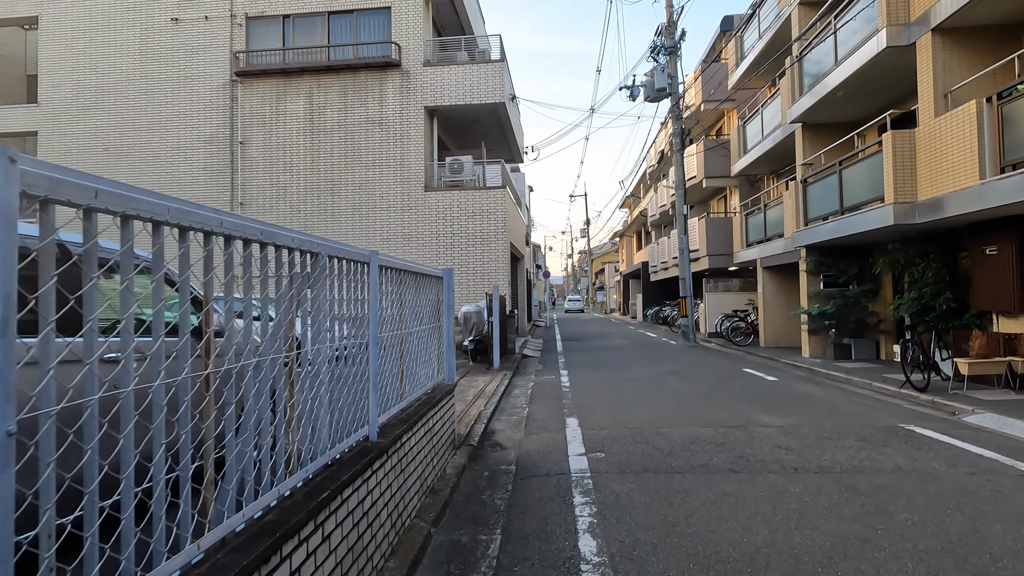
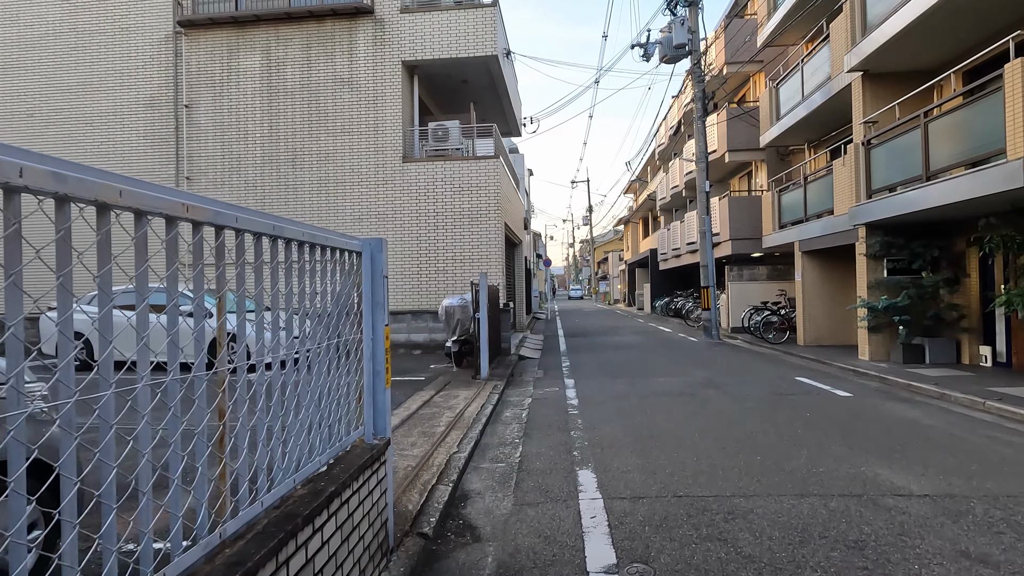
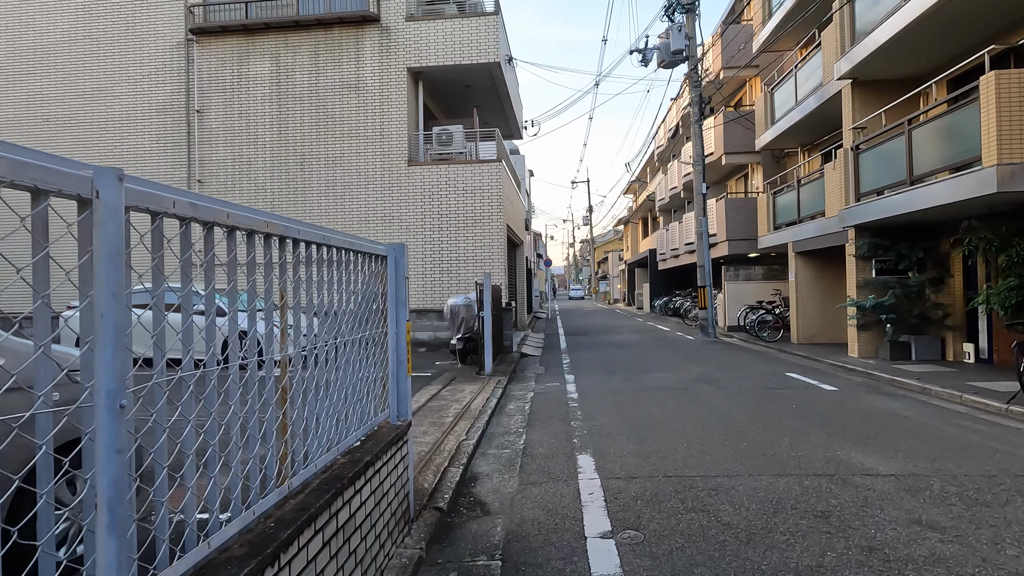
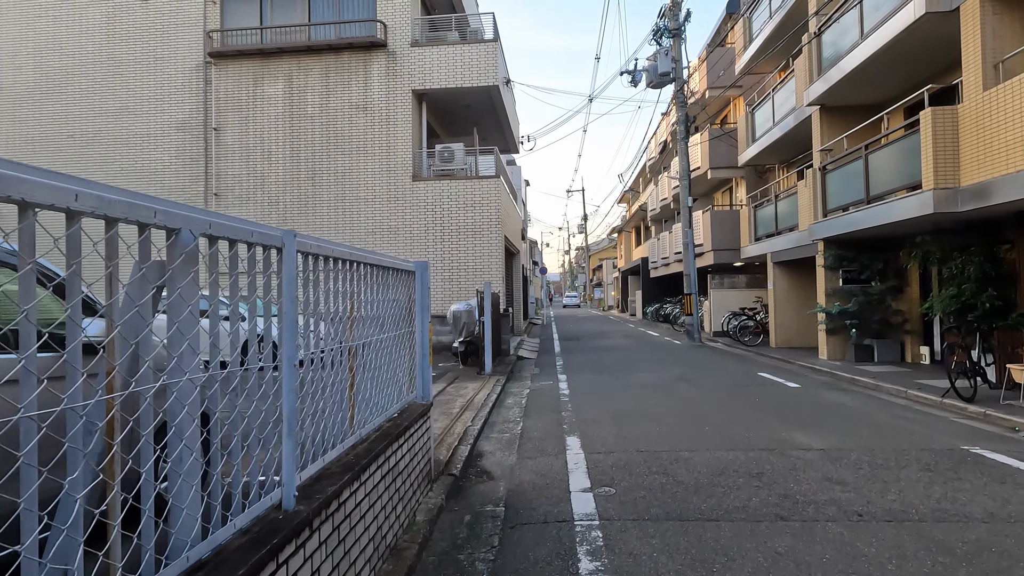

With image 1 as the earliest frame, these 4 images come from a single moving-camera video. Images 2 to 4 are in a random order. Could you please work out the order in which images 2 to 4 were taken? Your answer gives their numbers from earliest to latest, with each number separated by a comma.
4, 3, 2
